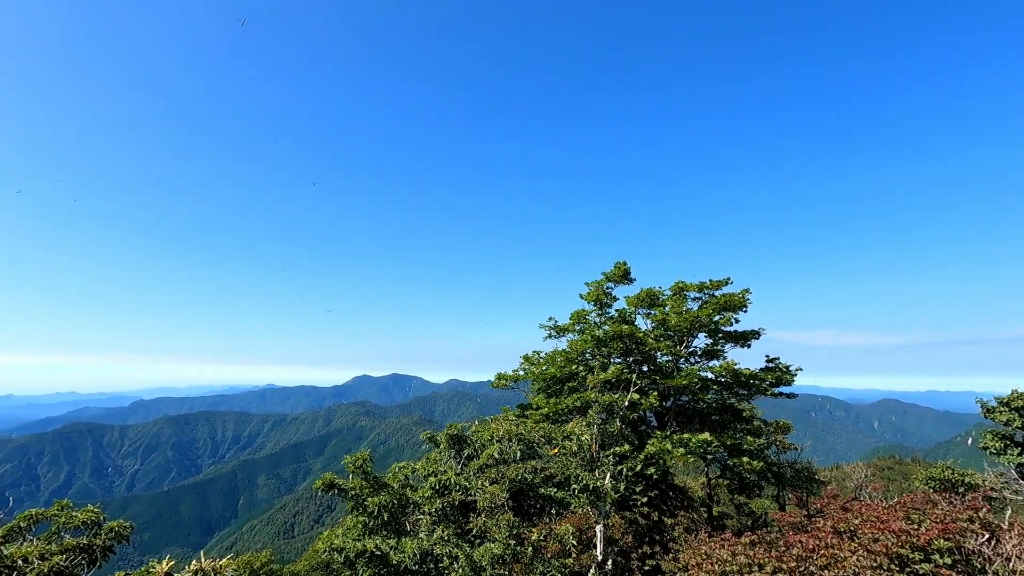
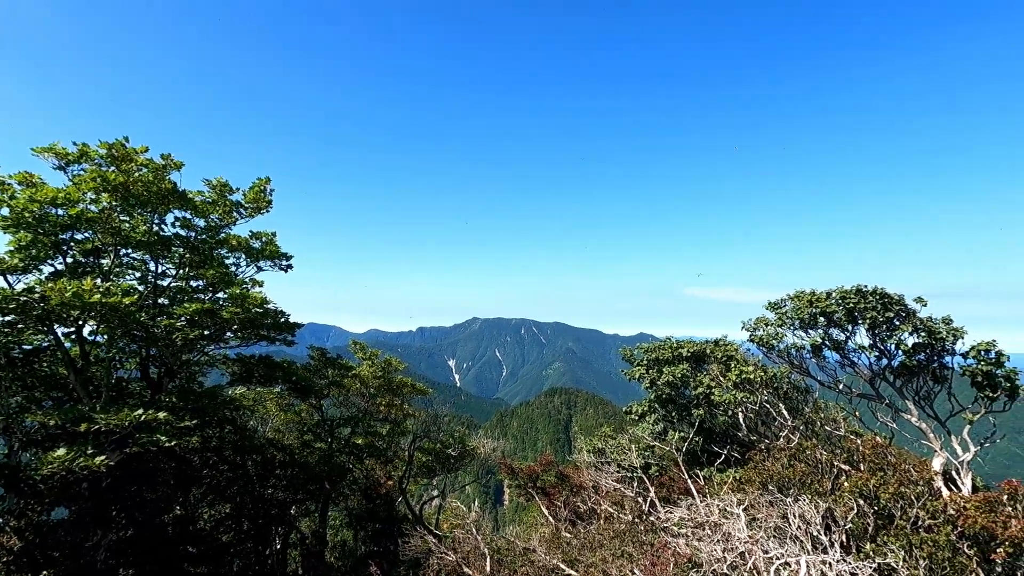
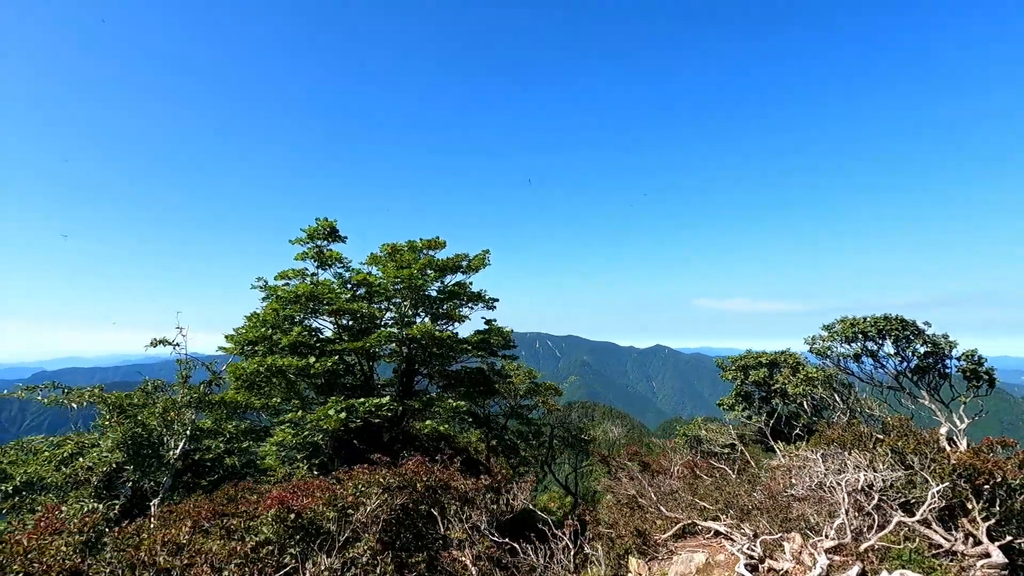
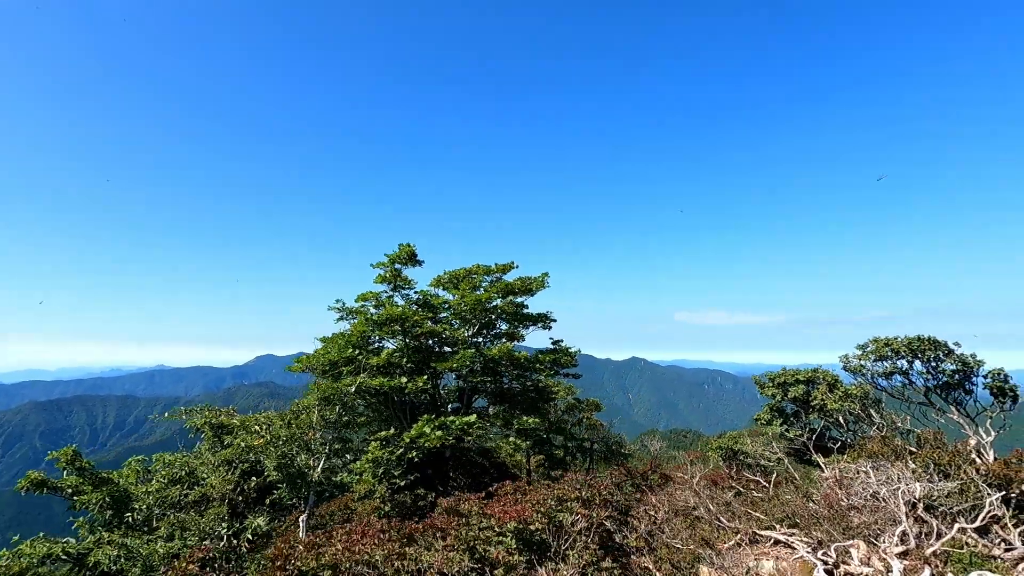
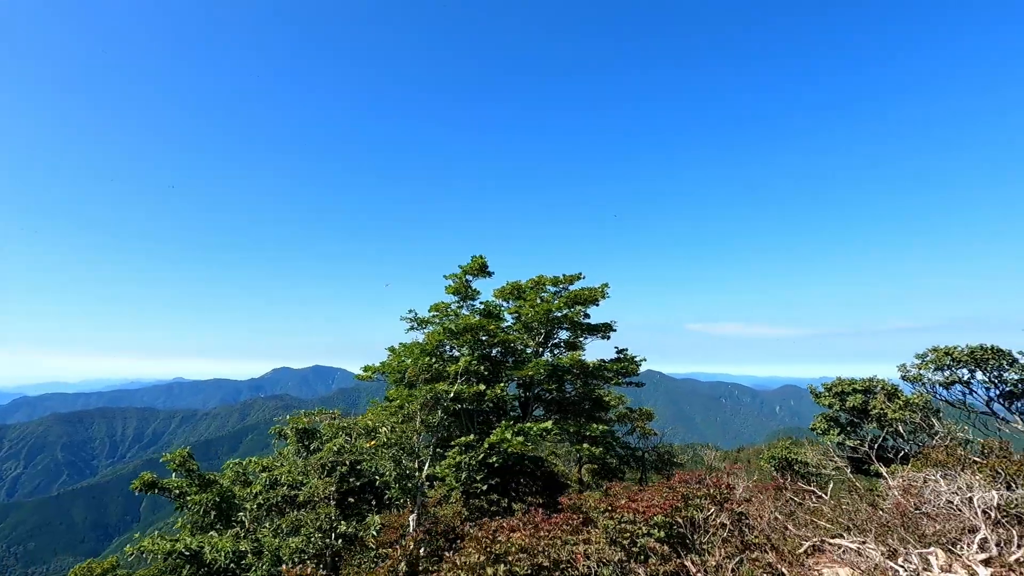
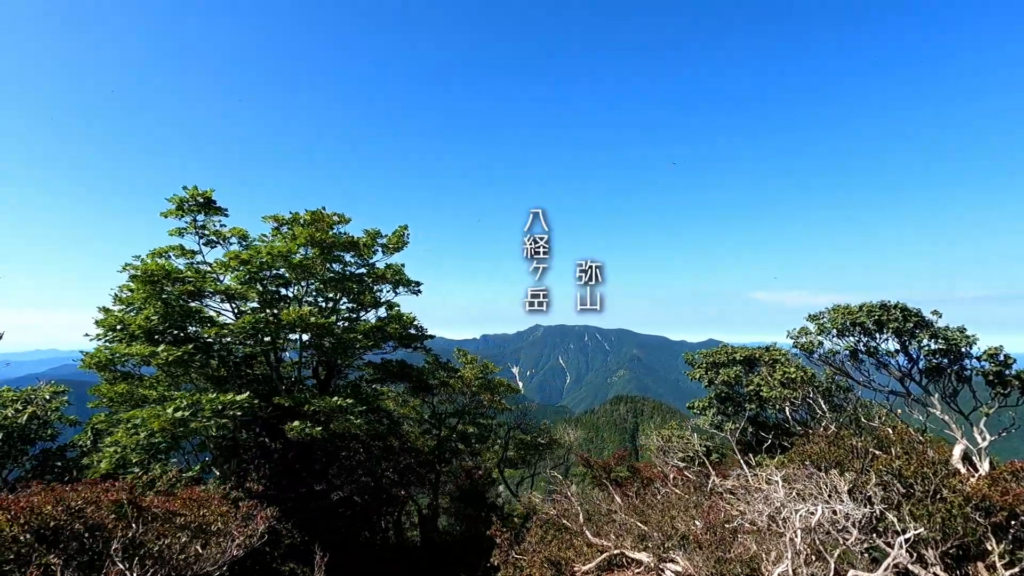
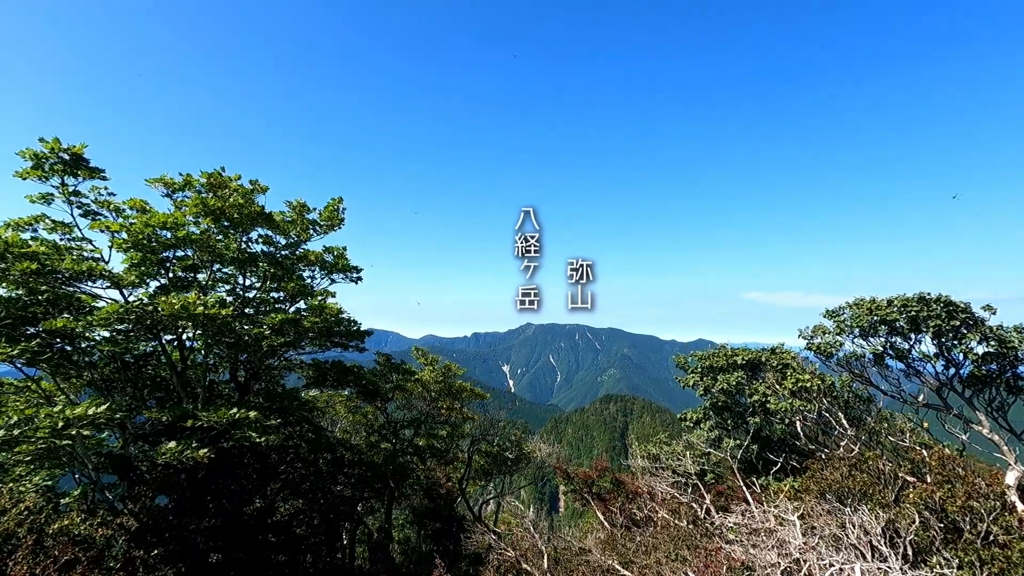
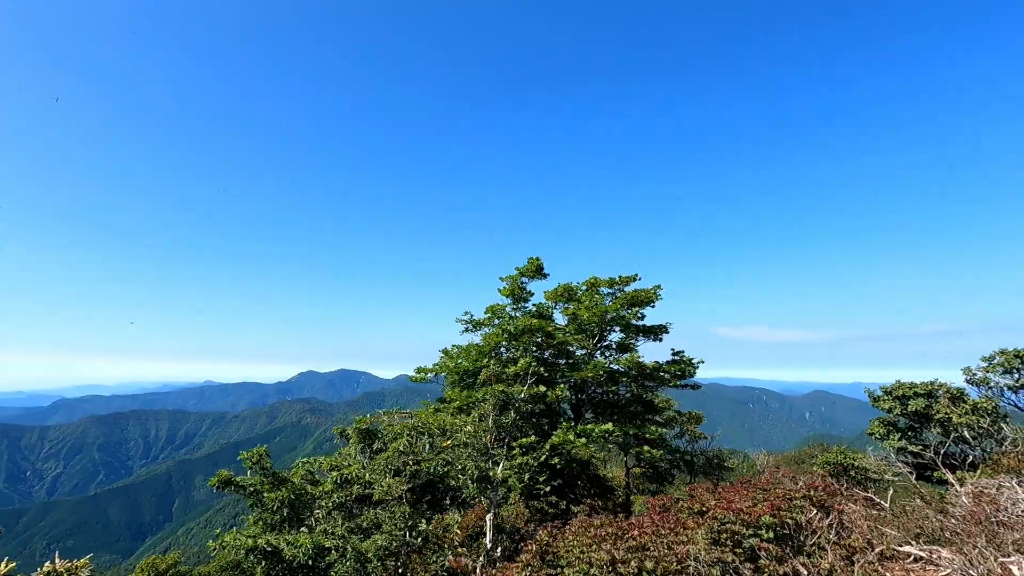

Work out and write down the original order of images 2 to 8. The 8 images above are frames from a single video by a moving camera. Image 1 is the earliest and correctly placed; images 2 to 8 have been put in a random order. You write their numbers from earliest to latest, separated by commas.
8, 5, 4, 3, 6, 7, 2
